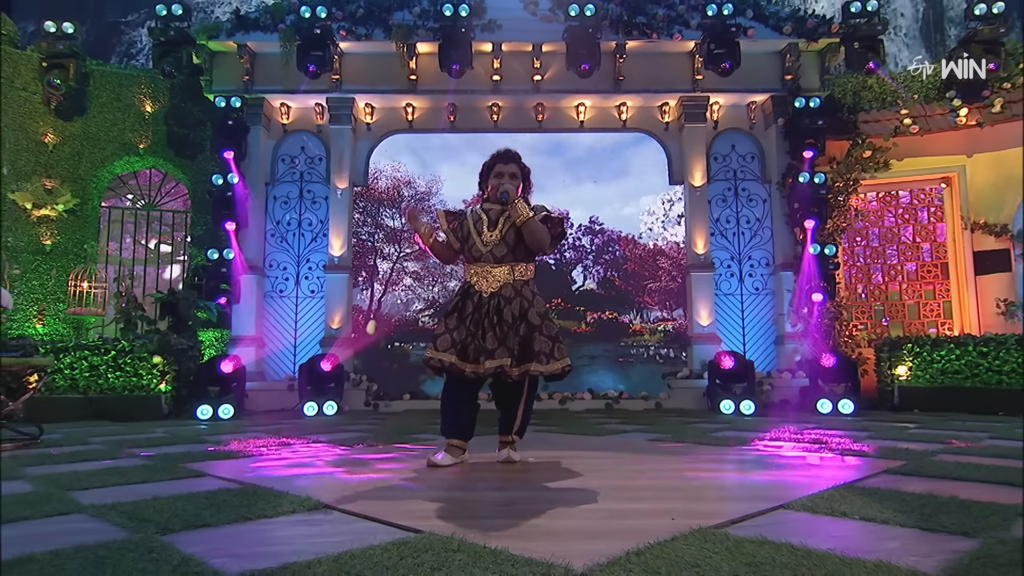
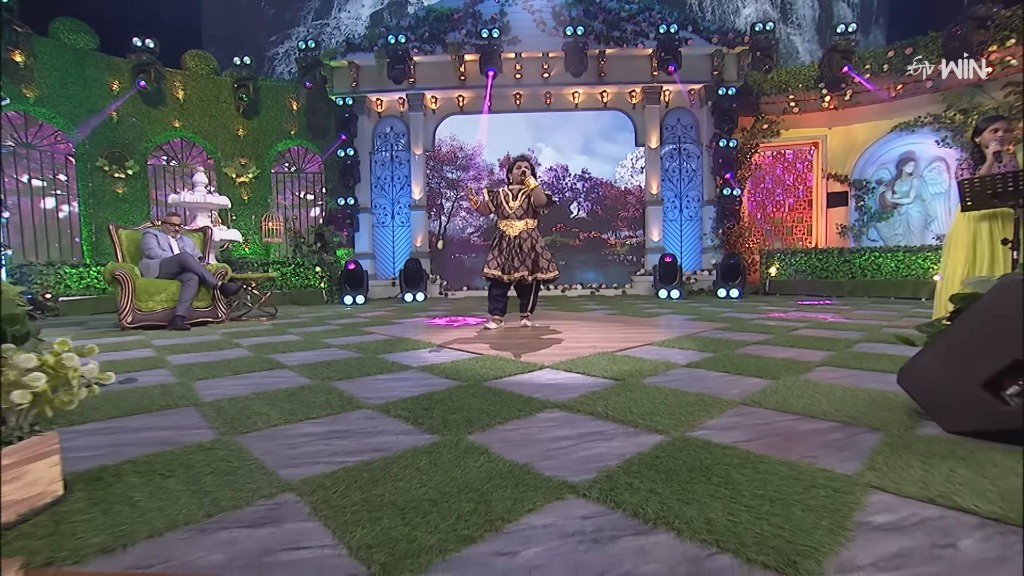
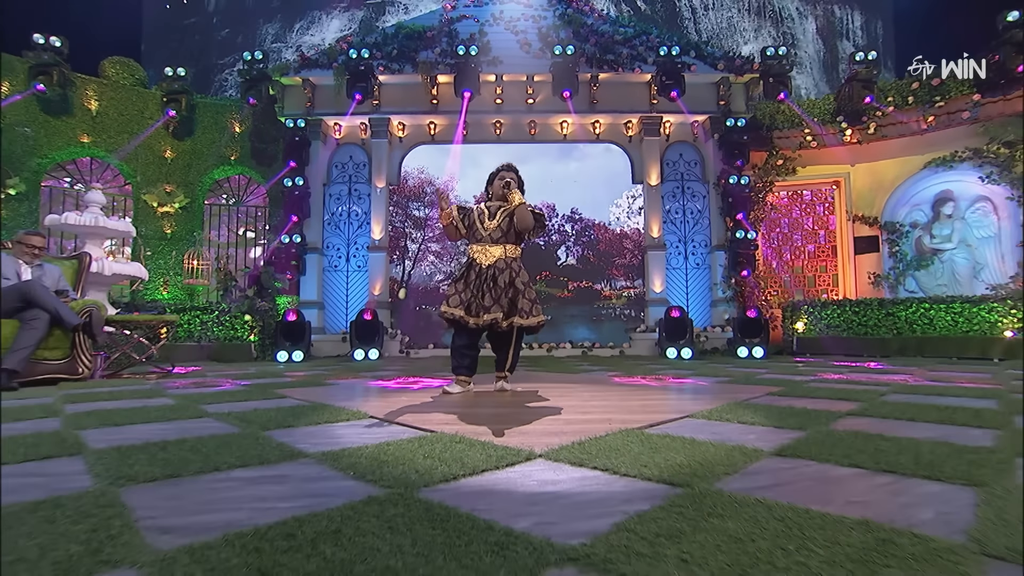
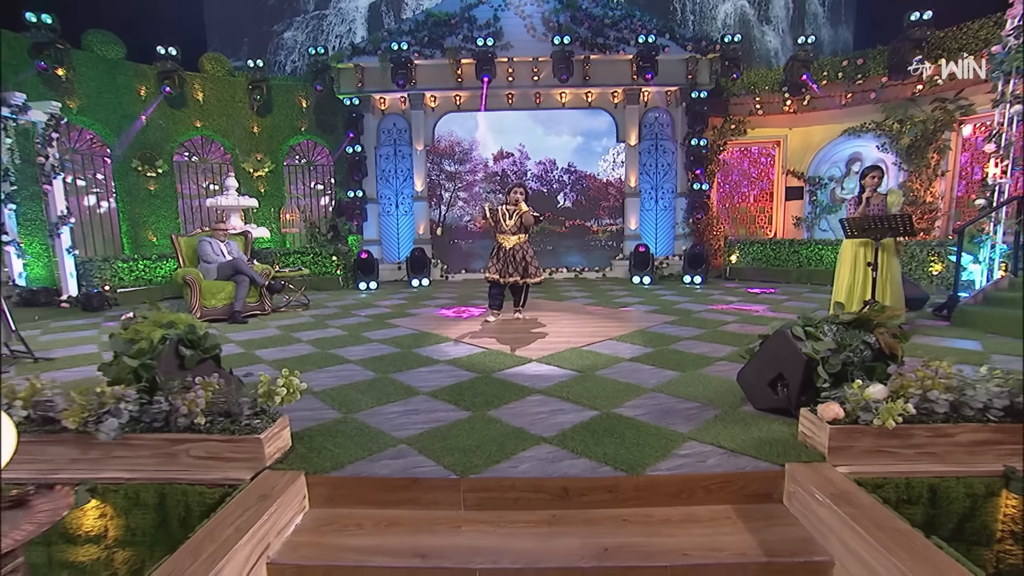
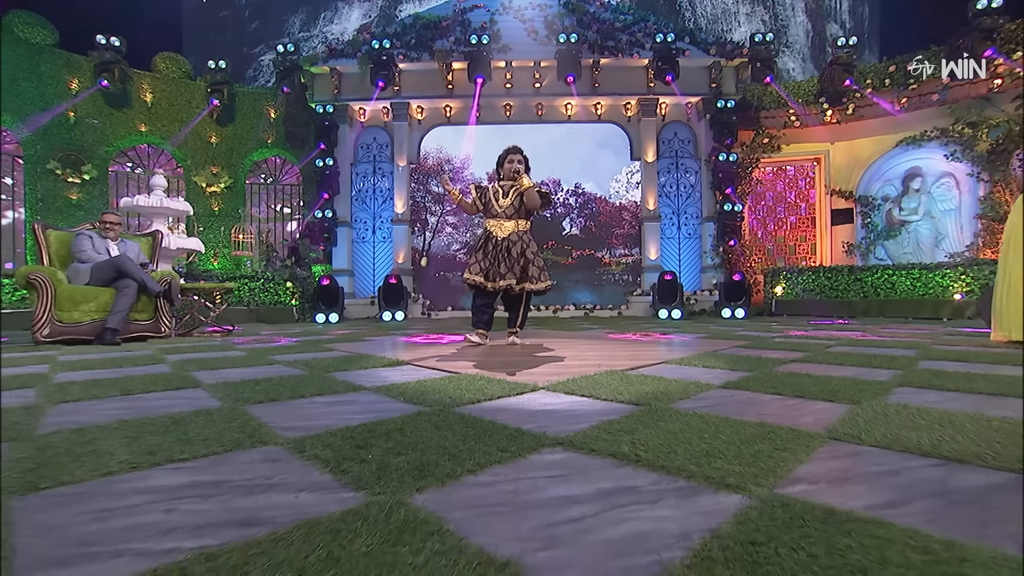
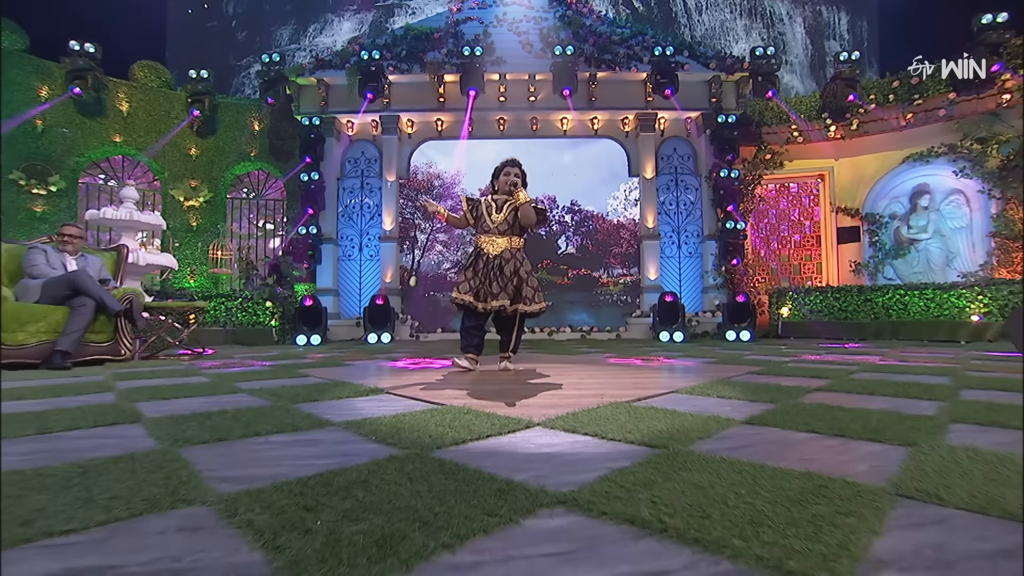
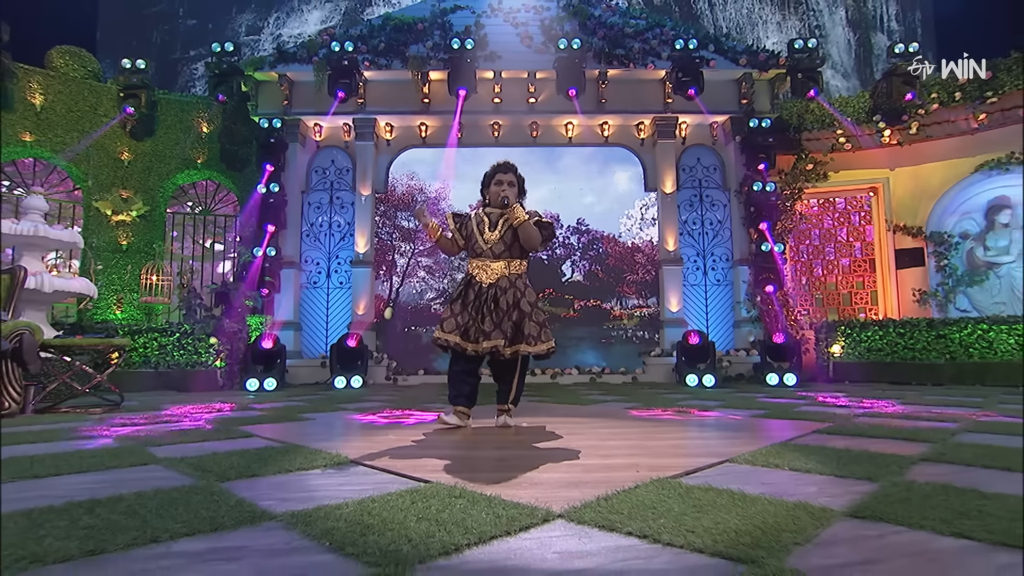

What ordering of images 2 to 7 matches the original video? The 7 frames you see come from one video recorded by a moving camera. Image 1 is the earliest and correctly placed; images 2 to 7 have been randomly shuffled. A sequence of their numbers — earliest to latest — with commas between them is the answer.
7, 3, 6, 5, 2, 4
